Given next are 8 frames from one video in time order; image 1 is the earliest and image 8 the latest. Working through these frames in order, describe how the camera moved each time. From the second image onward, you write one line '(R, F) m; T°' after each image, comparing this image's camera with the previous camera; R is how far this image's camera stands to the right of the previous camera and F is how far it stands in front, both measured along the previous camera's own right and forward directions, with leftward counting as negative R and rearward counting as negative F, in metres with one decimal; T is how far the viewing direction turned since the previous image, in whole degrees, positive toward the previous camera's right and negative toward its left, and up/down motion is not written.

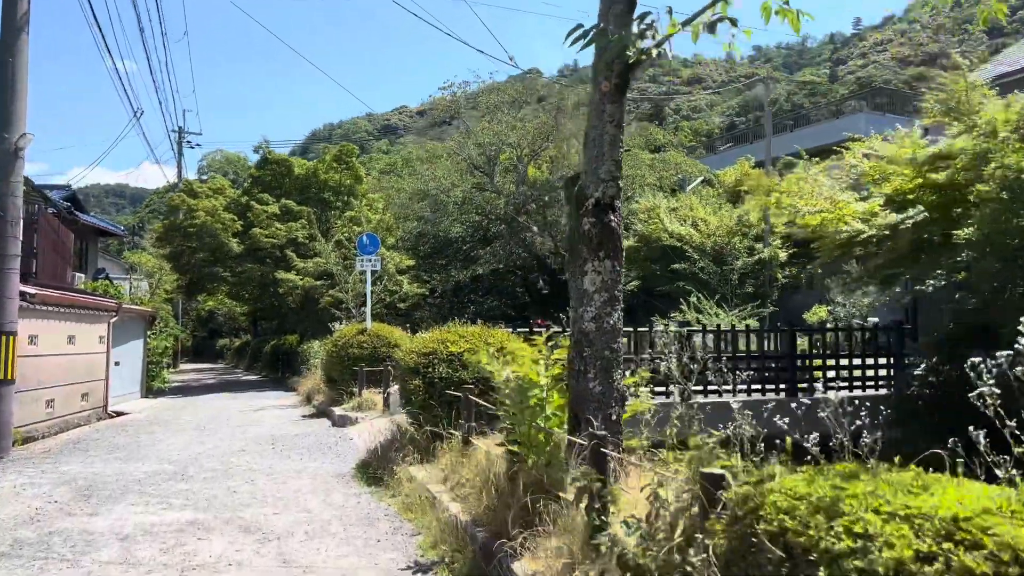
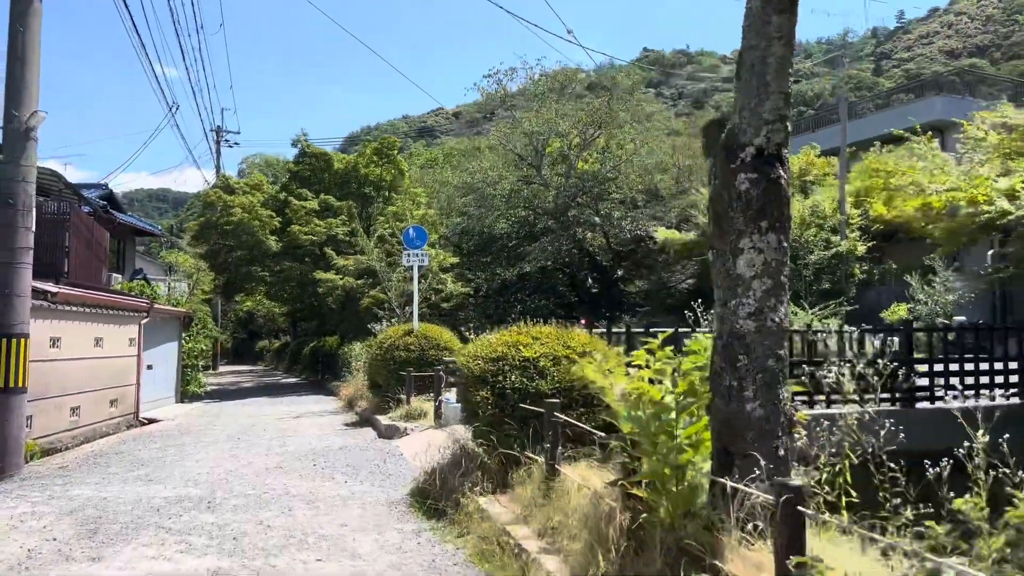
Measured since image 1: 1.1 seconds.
(-0.3, +1.1) m; -3°
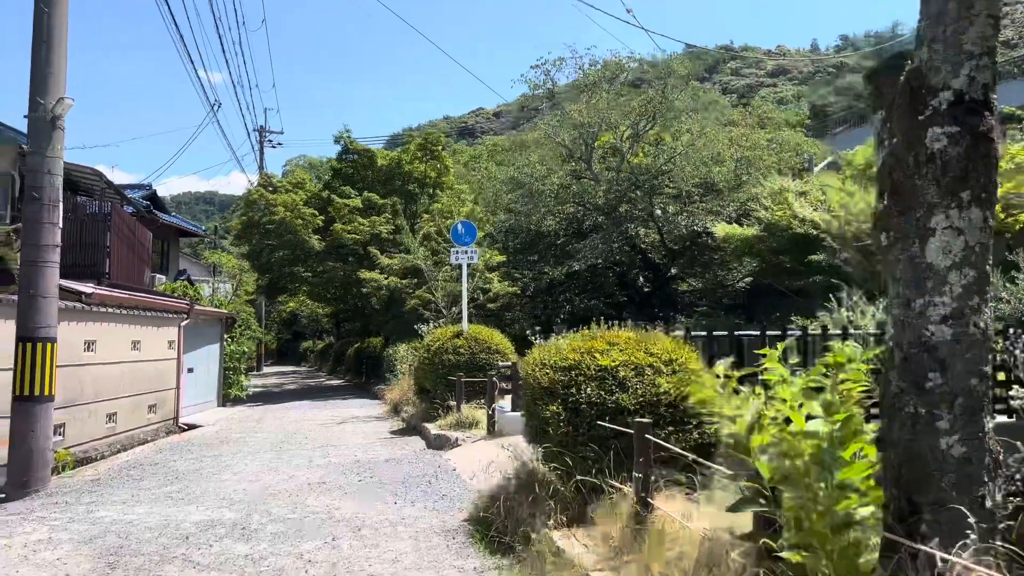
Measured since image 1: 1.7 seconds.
(-0.2, +0.7) m; -3°
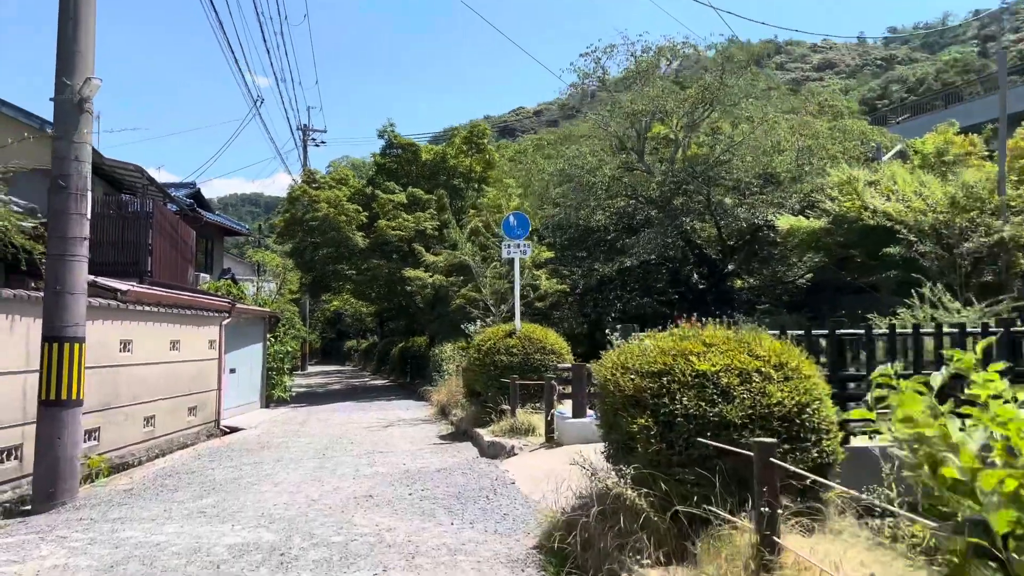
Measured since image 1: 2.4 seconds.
(-0.2, +0.7) m; -3°
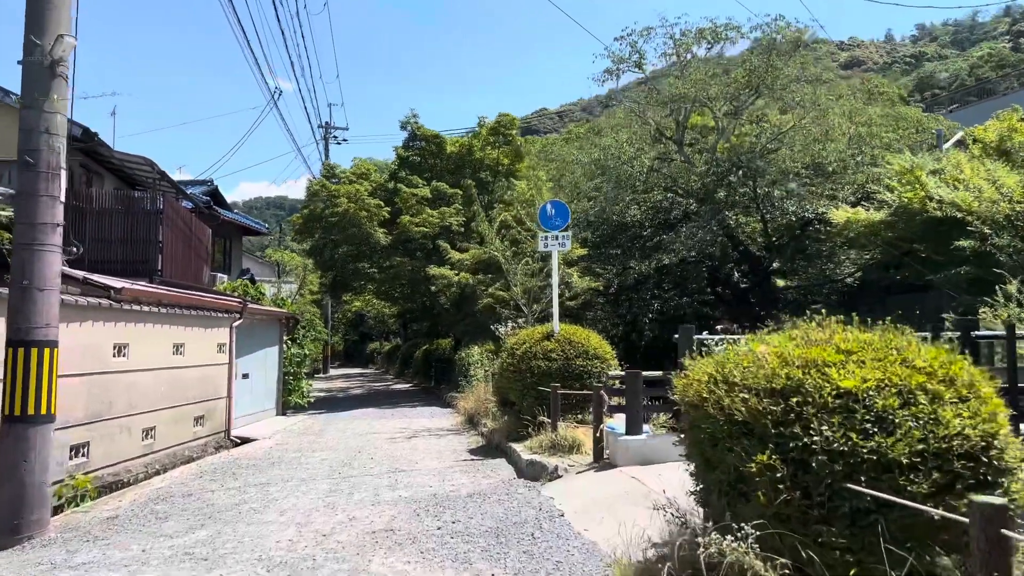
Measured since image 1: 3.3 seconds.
(-0.2, +1.0) m; -2°
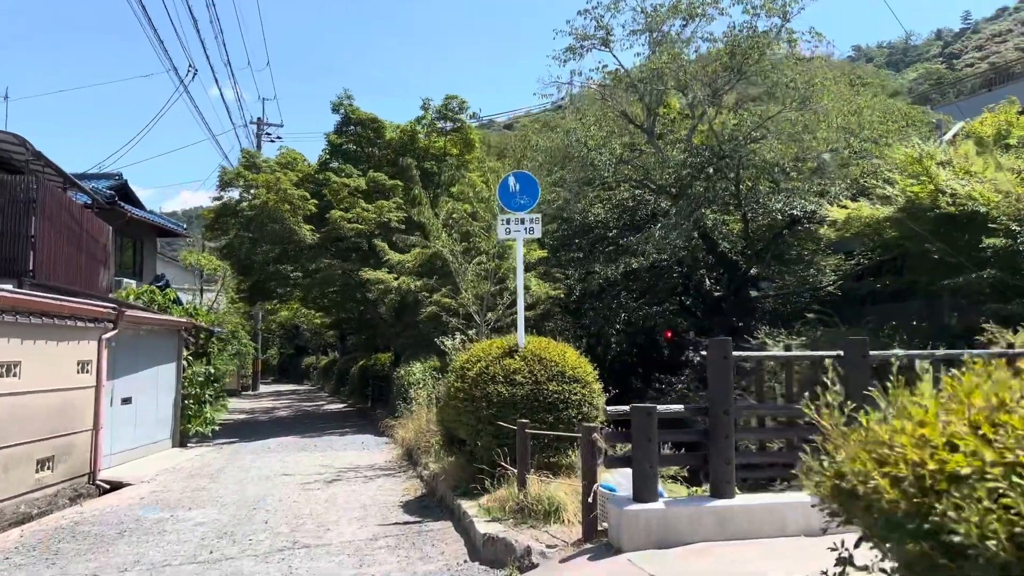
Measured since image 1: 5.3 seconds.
(0.0, +2.1) m; +4°
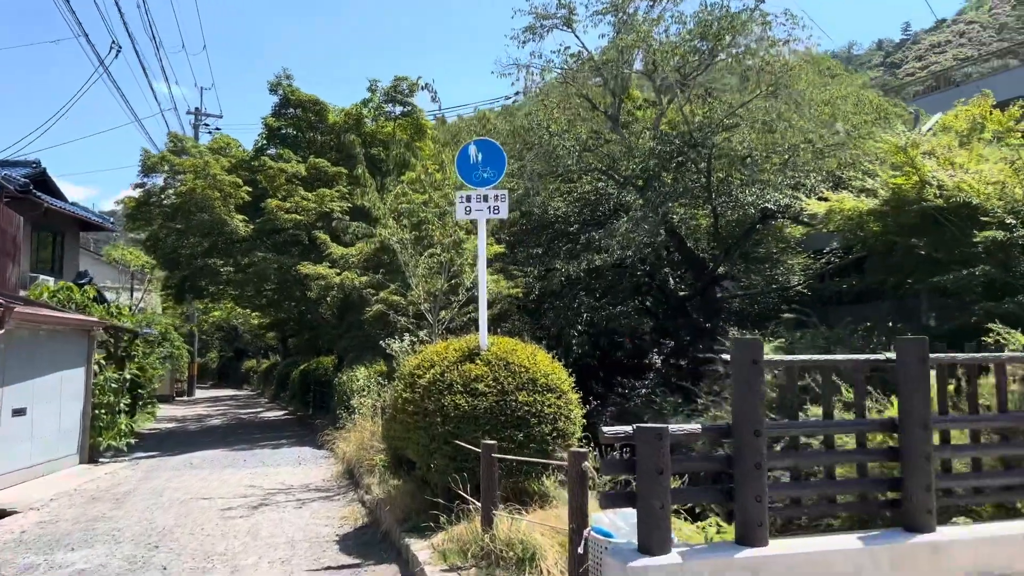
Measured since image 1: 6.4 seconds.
(-0.1, +1.1) m; +3°
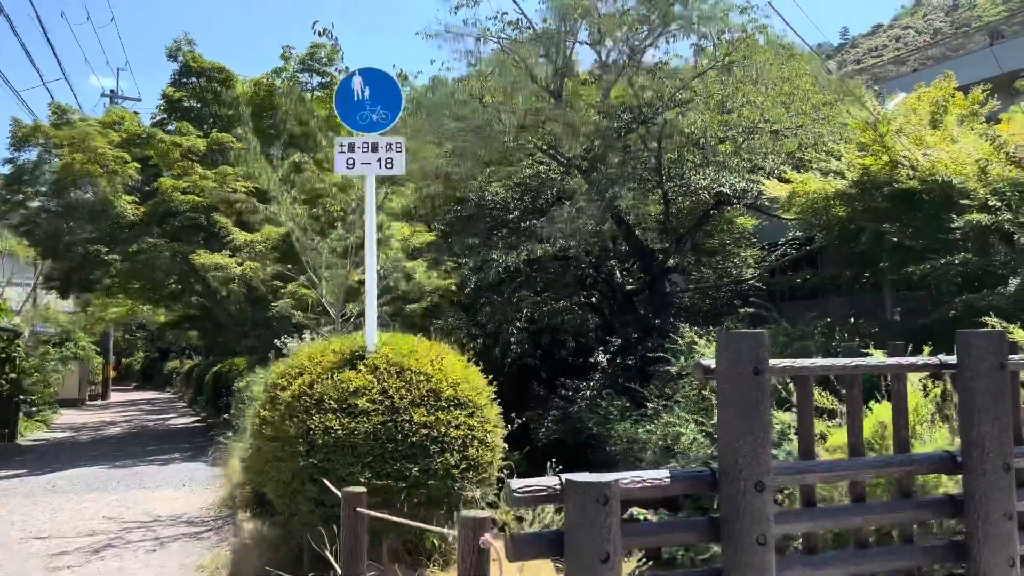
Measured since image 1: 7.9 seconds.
(+0.2, +1.3) m; +4°
